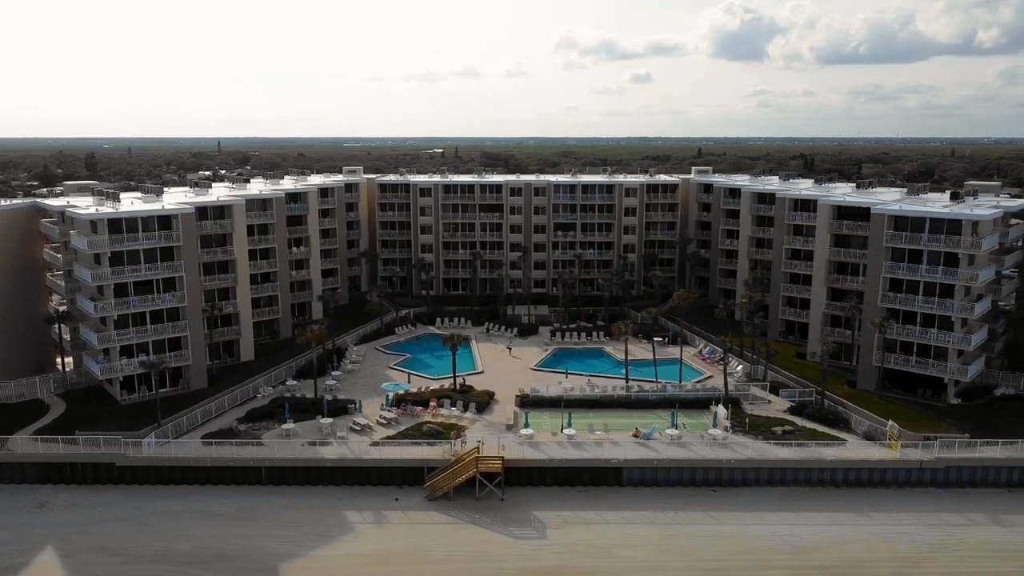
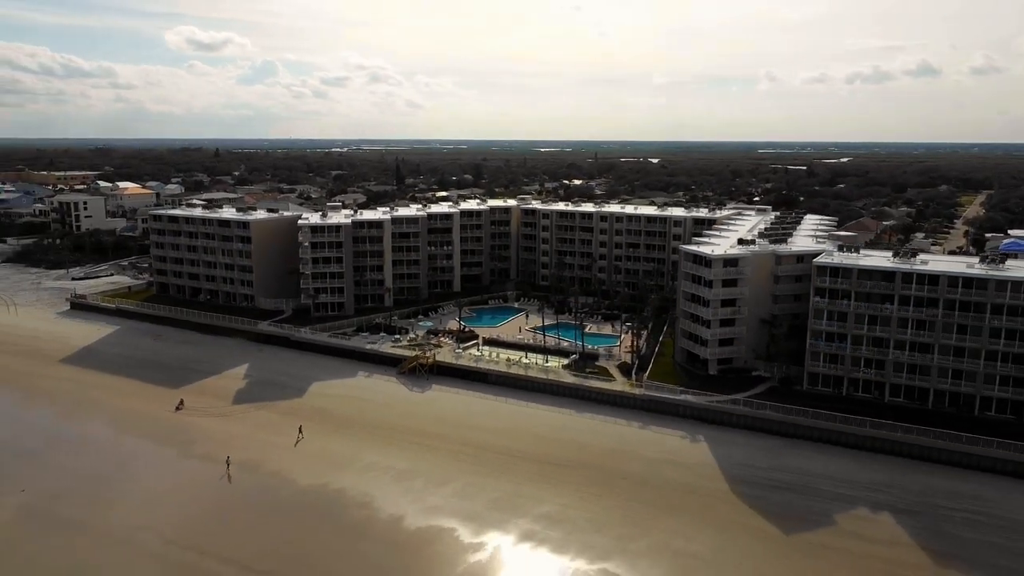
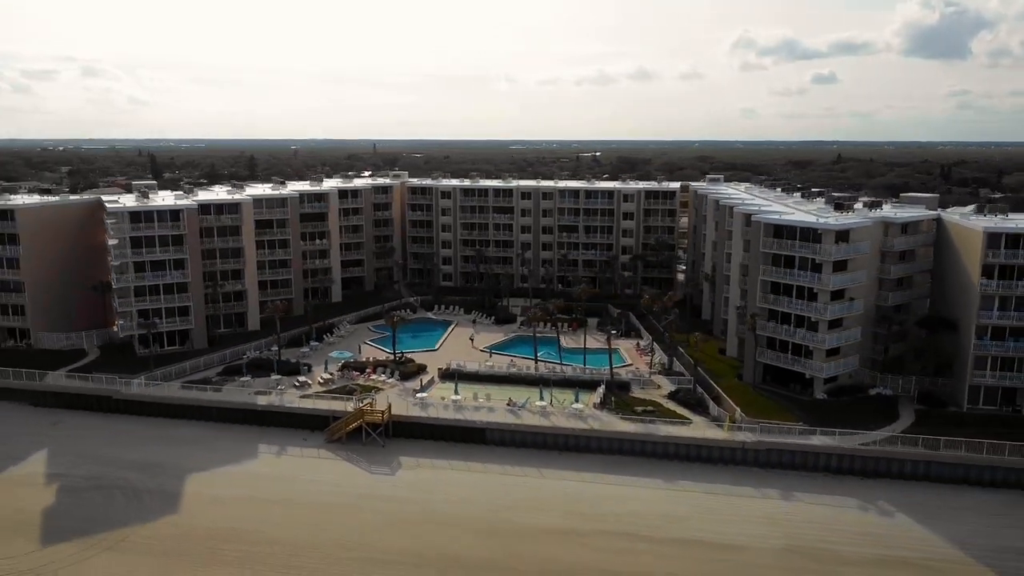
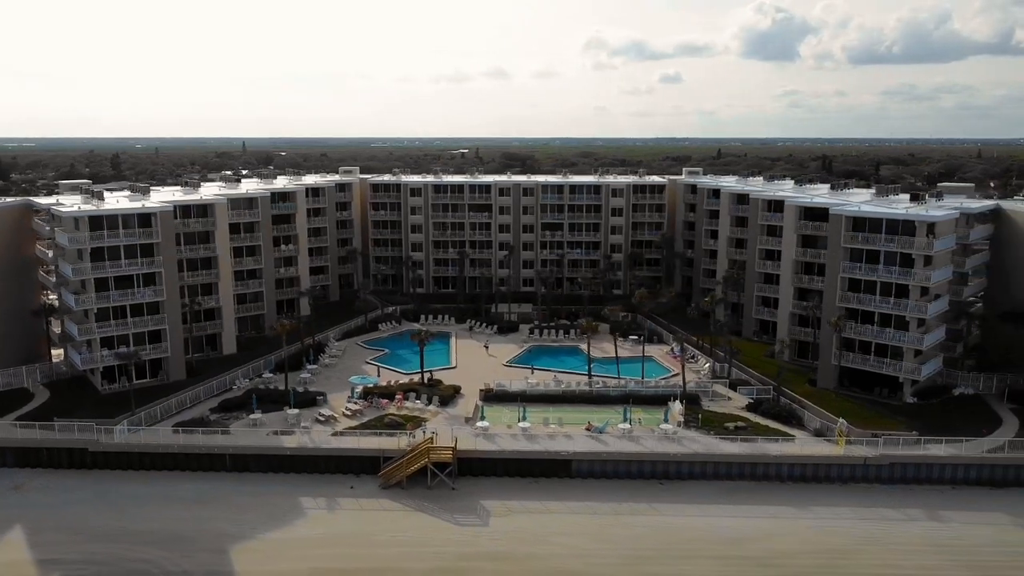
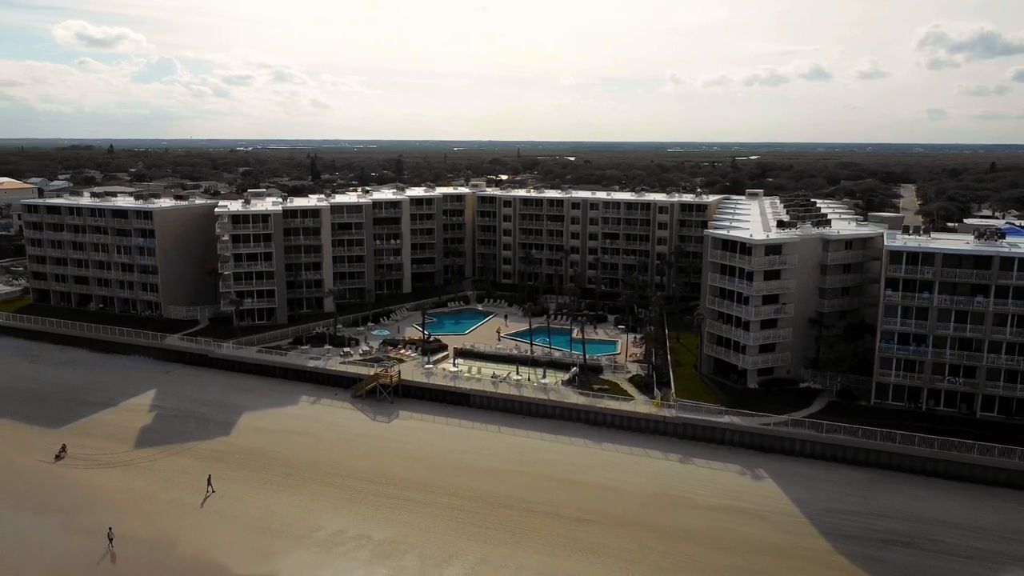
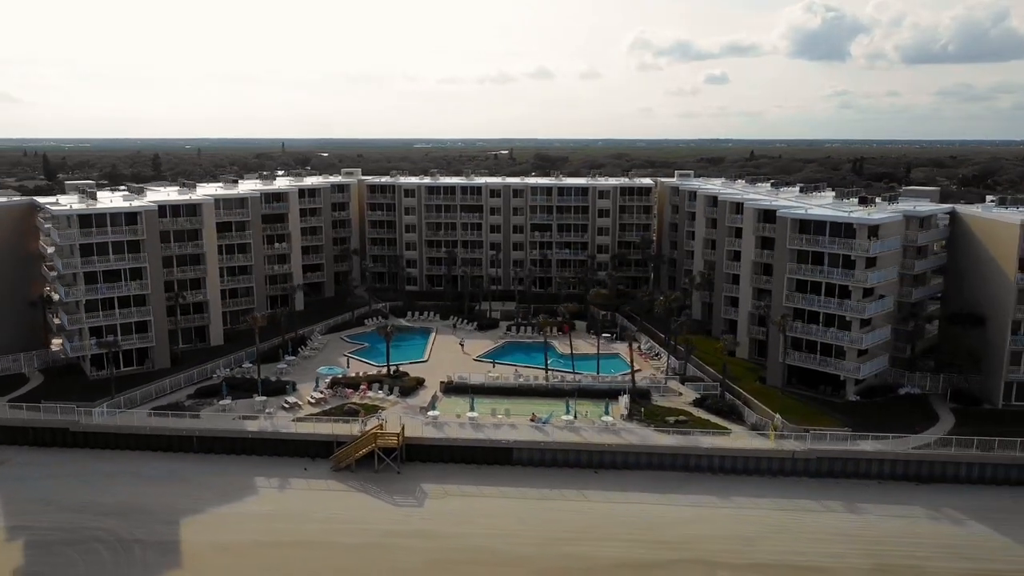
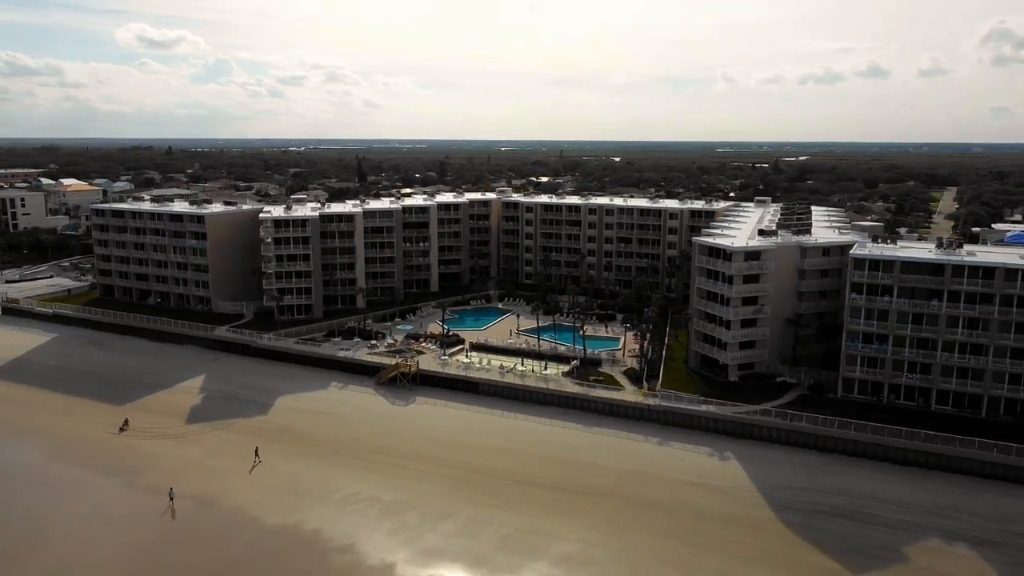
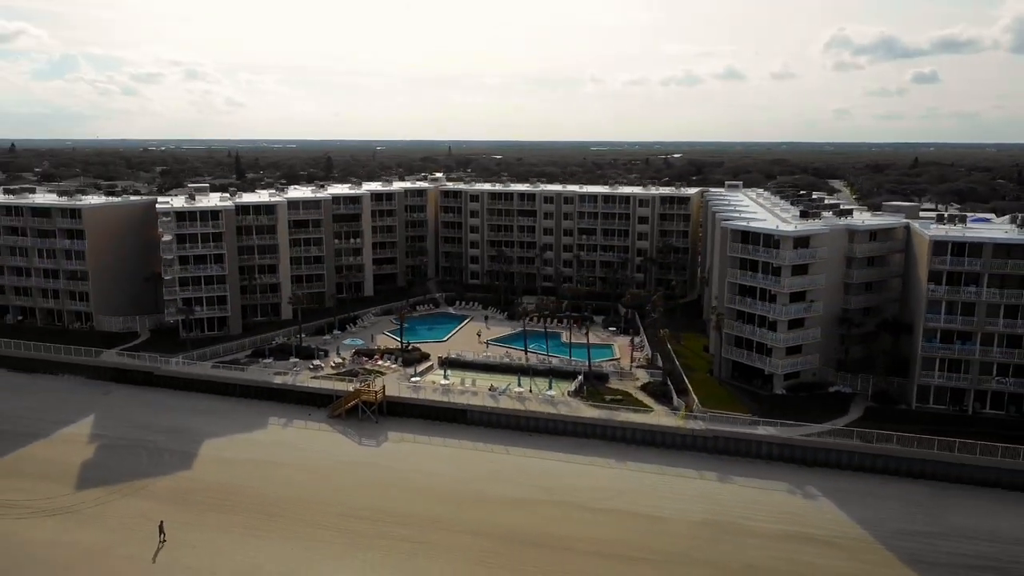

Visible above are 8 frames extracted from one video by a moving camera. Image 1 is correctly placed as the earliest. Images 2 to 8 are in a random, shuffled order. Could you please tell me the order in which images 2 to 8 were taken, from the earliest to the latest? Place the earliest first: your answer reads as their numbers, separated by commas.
4, 6, 3, 8, 5, 7, 2
